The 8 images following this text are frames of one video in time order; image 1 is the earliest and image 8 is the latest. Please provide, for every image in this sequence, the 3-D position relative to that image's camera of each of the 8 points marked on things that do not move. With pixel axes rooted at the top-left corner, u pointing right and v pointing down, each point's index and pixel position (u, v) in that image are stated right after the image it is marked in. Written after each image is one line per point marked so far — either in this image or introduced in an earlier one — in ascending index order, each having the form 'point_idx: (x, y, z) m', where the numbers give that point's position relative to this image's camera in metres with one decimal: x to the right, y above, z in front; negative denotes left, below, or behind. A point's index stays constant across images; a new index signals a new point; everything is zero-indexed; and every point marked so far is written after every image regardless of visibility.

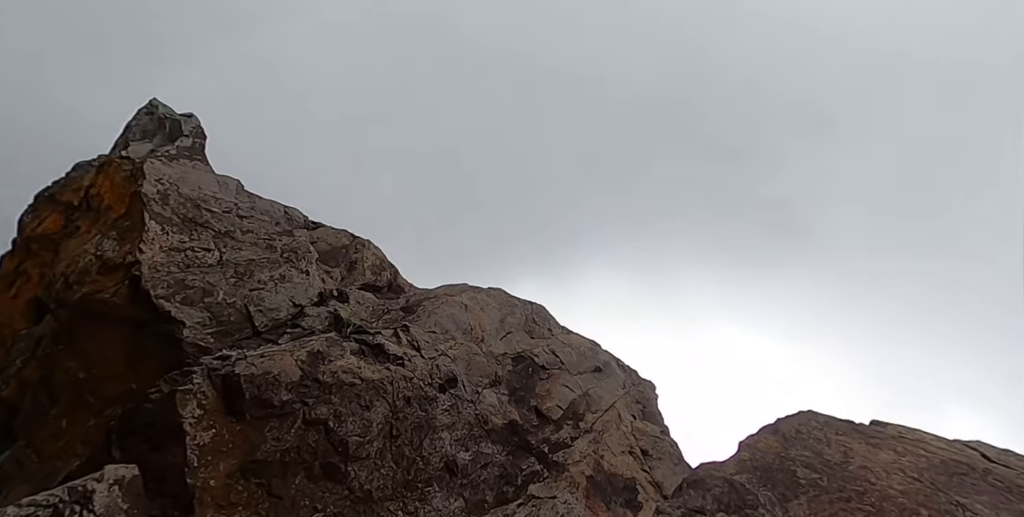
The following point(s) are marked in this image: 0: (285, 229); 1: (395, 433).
0: (-4.6, +0.6, +16.5) m
1: (-2.0, -3.0, +13.9) m
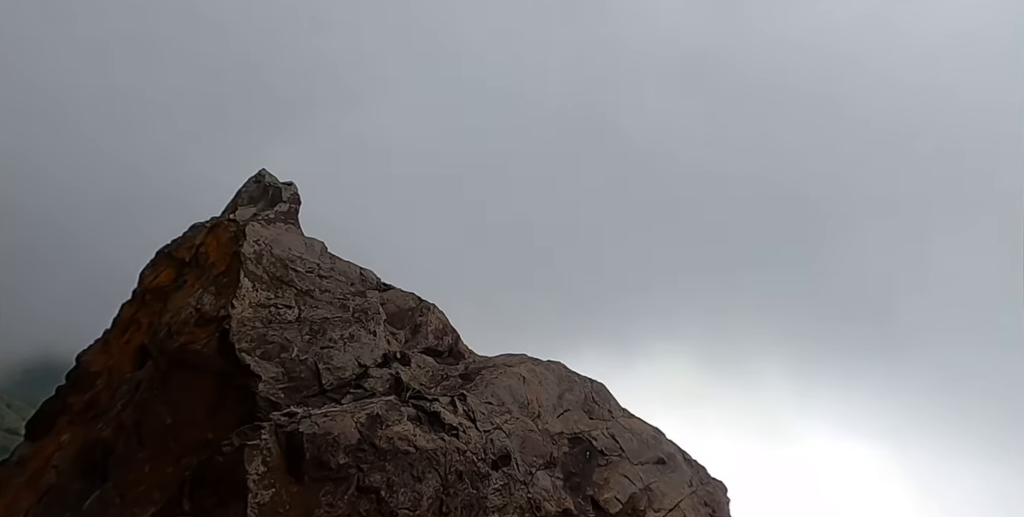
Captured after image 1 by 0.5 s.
0: (-3.2, -0.7, +16.9) m
1: (-1.1, -4.2, +13.9) m
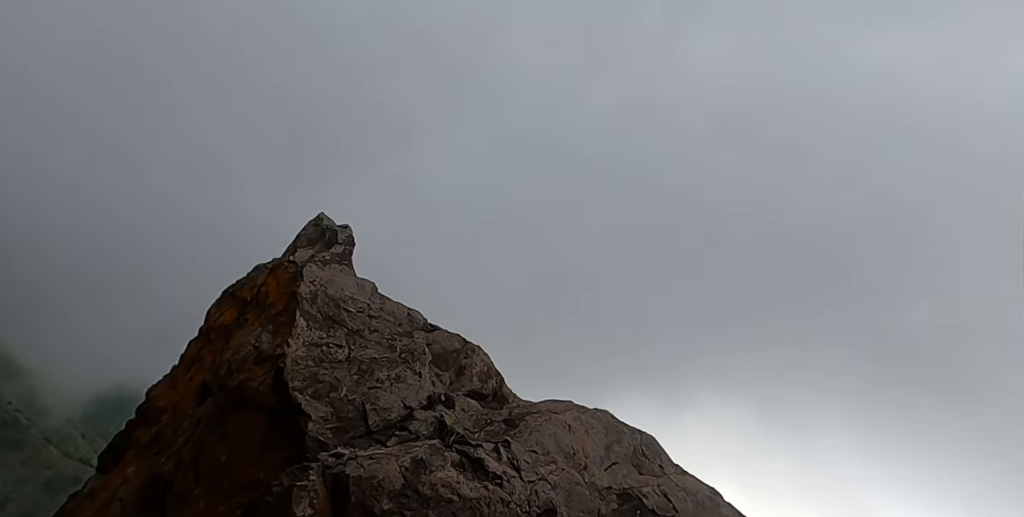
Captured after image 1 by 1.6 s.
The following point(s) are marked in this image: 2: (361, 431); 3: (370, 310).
0: (-2.2, -1.5, +16.7) m
1: (-0.3, -5.0, +13.4) m
2: (-2.6, -3.0, +14.2) m
3: (-2.9, -1.0, +16.3) m
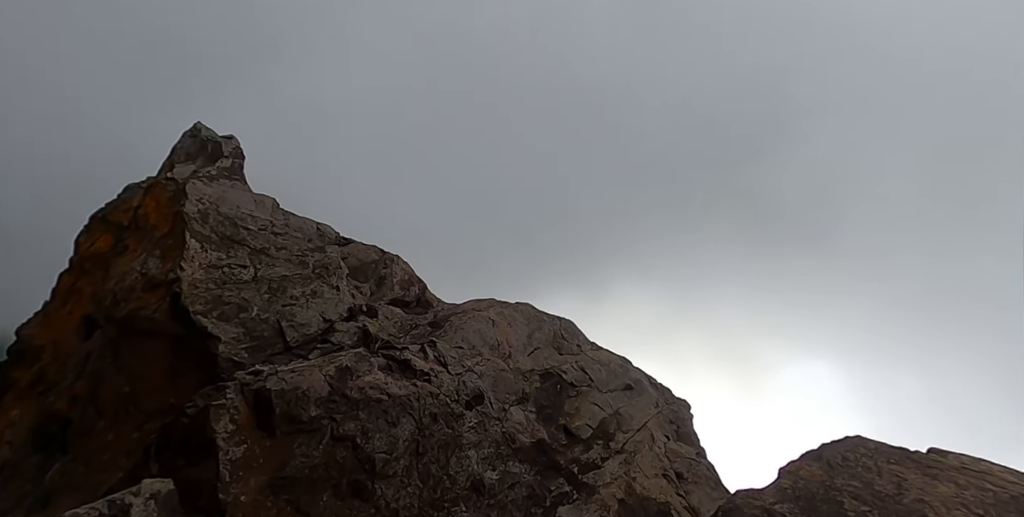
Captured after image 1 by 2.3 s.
0: (-4.1, +0.3, +16.8) m
1: (-1.5, -3.3, +14.1) m
2: (-4.1, -1.6, +14.4) m
3: (-4.8, +0.7, +16.2) m
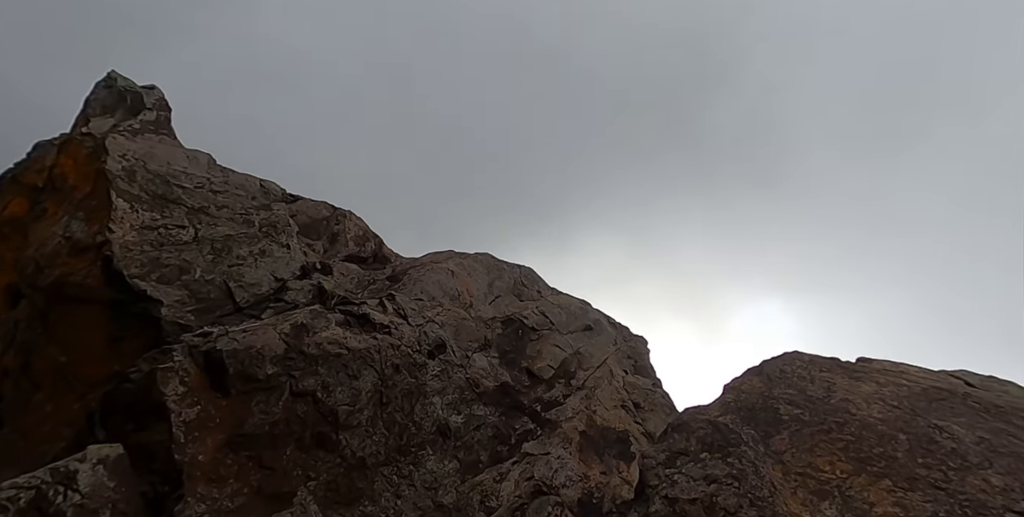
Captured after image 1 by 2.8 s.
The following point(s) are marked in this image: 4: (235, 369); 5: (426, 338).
0: (-5.0, +1.1, +16.3) m
1: (-2.2, -2.4, +13.9) m
2: (-4.9, -0.9, +14.0) m
3: (-5.8, +1.4, +15.7) m
4: (-4.3, -1.7, +12.6) m
5: (-1.7, -1.5, +15.3) m
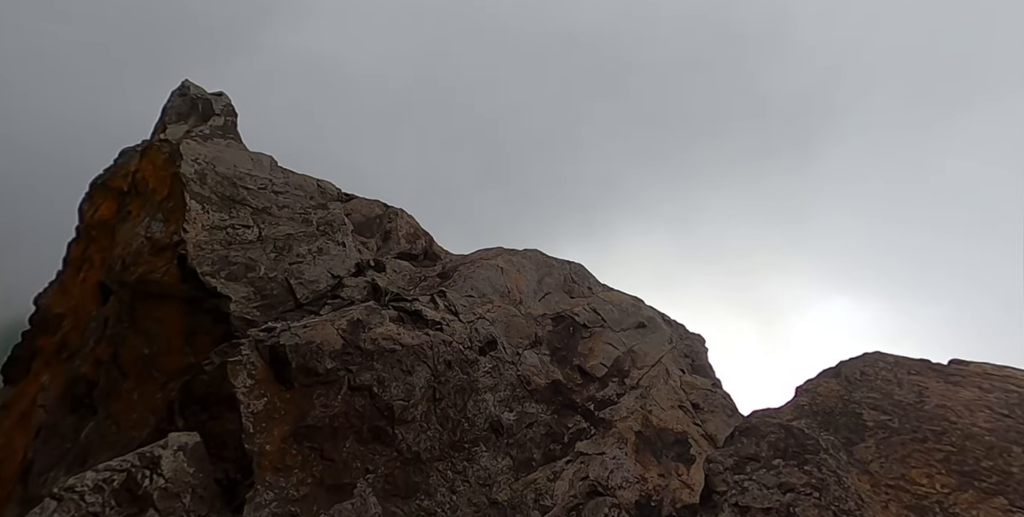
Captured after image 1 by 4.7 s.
0: (-4.0, +1.1, +16.8) m
1: (-1.3, -2.4, +14.3) m
2: (-3.9, -0.8, +14.5) m
3: (-4.8, +1.4, +16.2) m
4: (-3.5, -1.7, +13.1) m
5: (-0.7, -1.5, +15.6) m
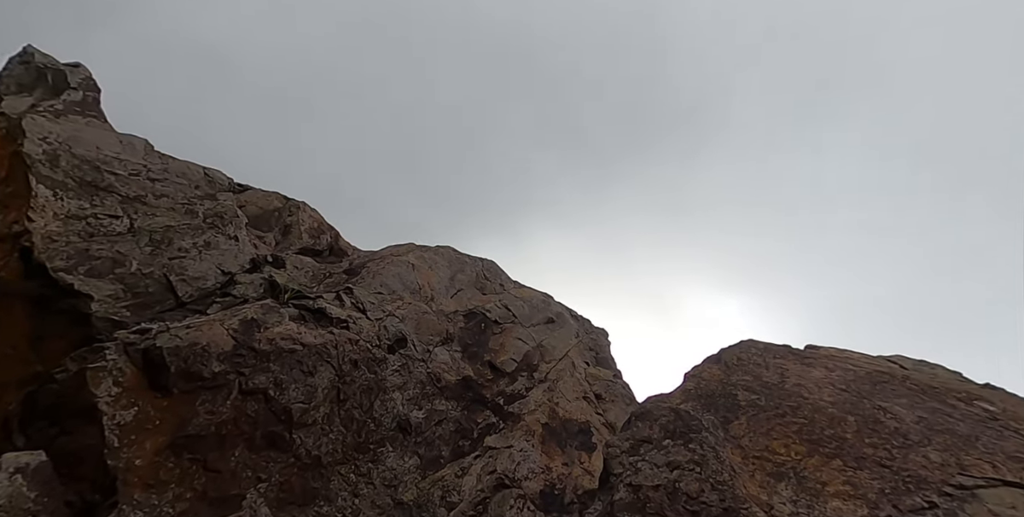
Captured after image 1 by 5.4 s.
0: (-5.8, +1.2, +15.6) m
1: (-2.9, -2.3, +13.4) m
2: (-5.5, -0.7, +13.3) m
3: (-6.6, +1.5, +15.0) m
4: (-4.9, -1.6, +12.0) m
5: (-2.4, -1.4, +14.8) m
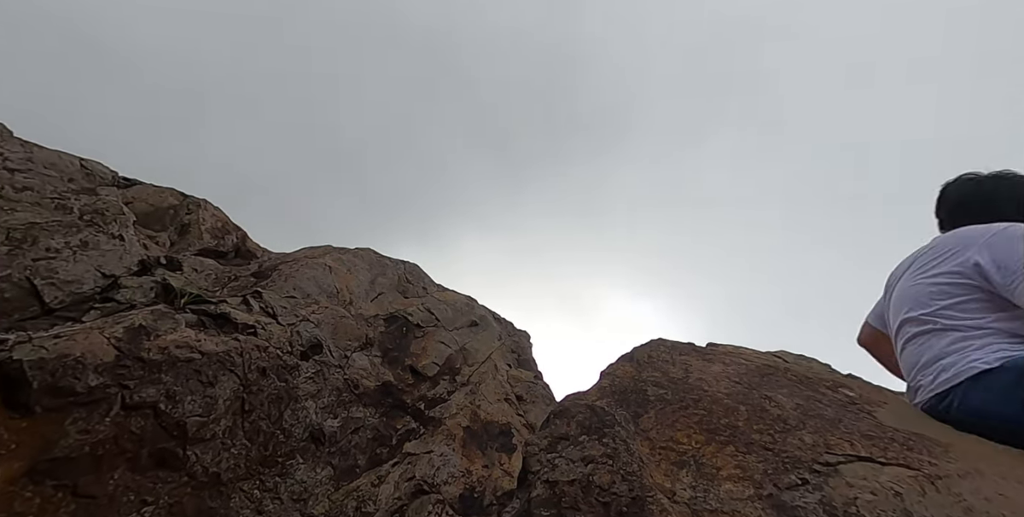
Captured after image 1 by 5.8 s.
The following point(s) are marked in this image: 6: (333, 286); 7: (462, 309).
0: (-7.4, +1.2, +14.2) m
1: (-4.2, -2.3, +12.3) m
2: (-6.9, -0.8, +12.0) m
3: (-8.0, +1.5, +13.5) m
4: (-6.2, -1.6, +10.7) m
5: (-3.9, -1.4, +13.7) m
6: (-3.8, -0.5, +15.9) m
7: (-1.2, -1.1, +17.6) m
